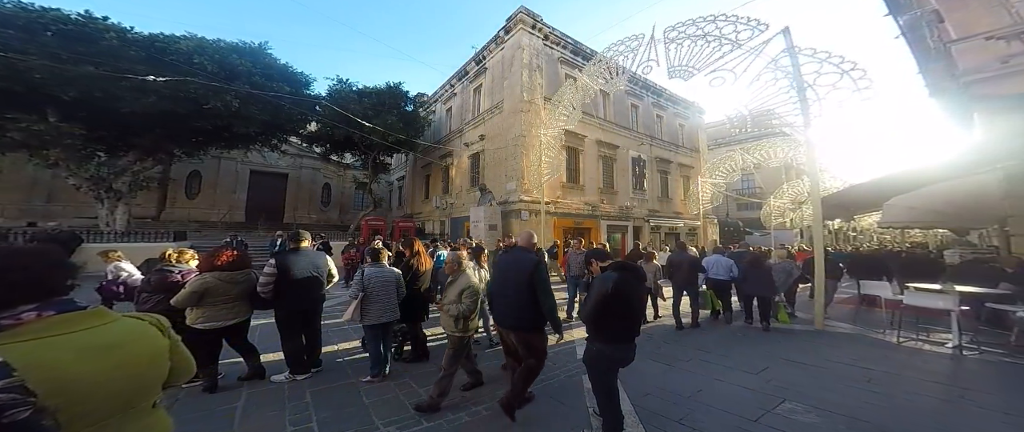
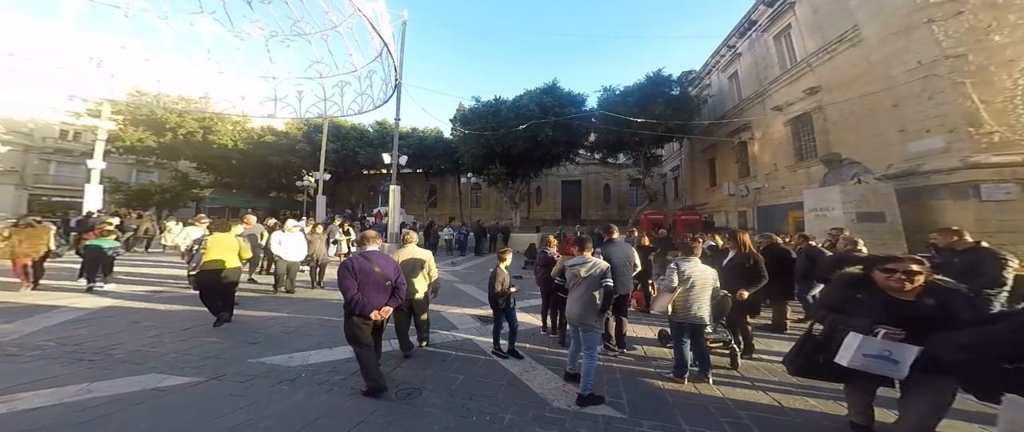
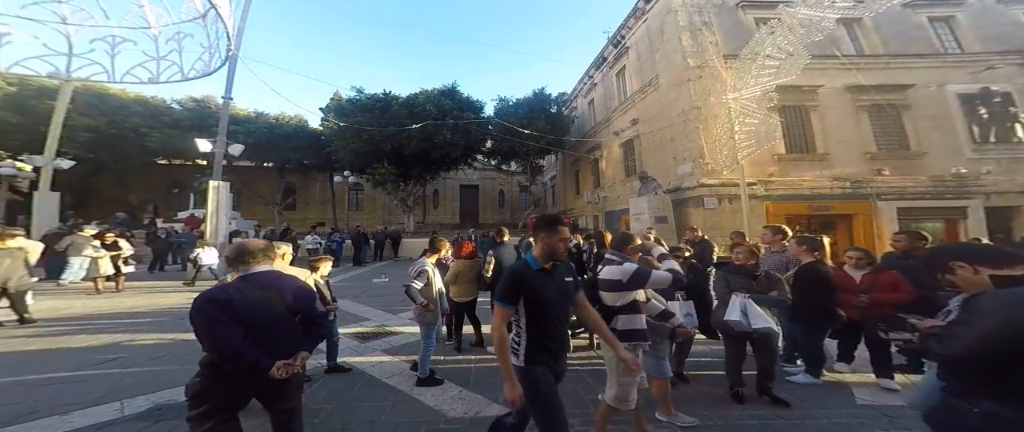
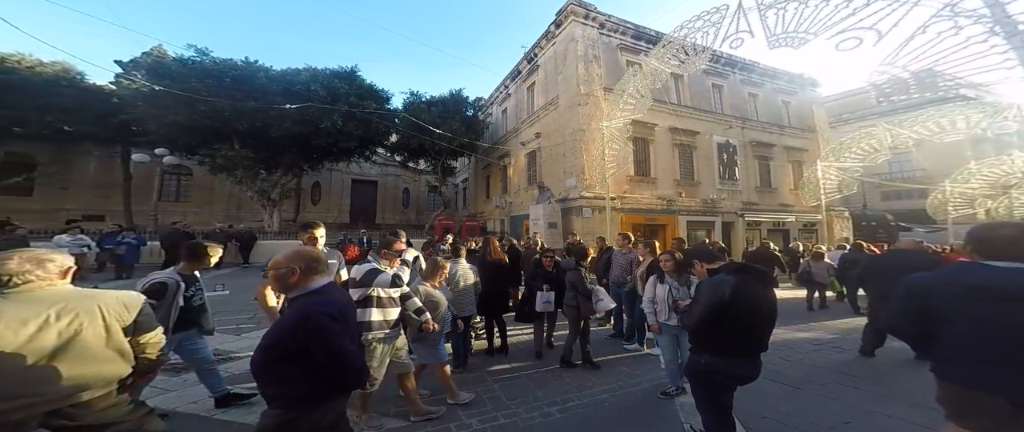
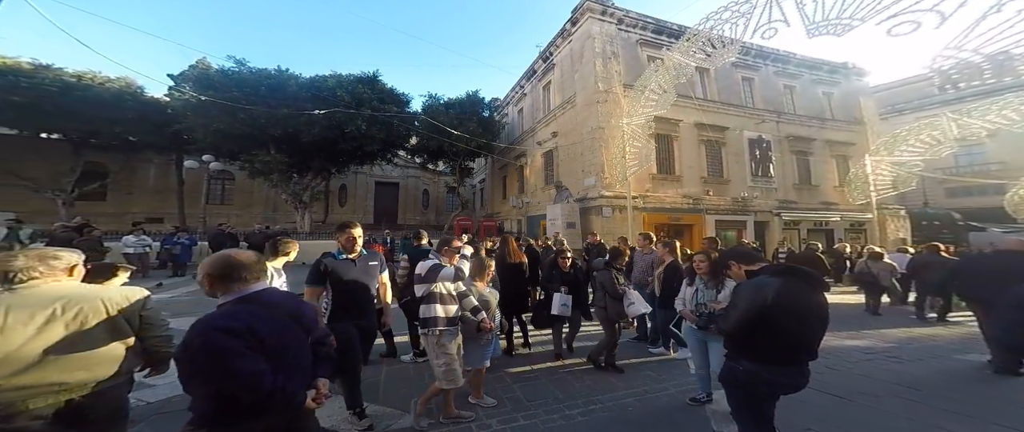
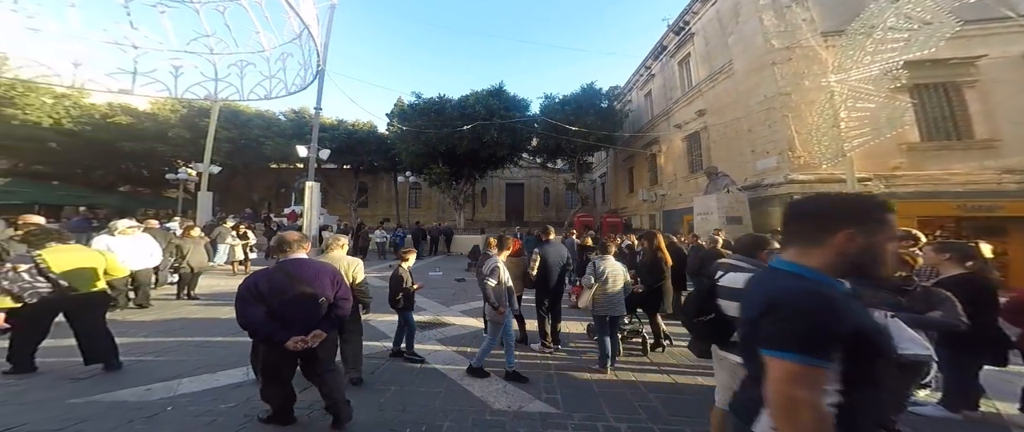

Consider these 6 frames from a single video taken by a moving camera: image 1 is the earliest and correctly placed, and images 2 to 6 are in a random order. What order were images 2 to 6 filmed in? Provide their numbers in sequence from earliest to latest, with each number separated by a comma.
4, 5, 3, 6, 2
